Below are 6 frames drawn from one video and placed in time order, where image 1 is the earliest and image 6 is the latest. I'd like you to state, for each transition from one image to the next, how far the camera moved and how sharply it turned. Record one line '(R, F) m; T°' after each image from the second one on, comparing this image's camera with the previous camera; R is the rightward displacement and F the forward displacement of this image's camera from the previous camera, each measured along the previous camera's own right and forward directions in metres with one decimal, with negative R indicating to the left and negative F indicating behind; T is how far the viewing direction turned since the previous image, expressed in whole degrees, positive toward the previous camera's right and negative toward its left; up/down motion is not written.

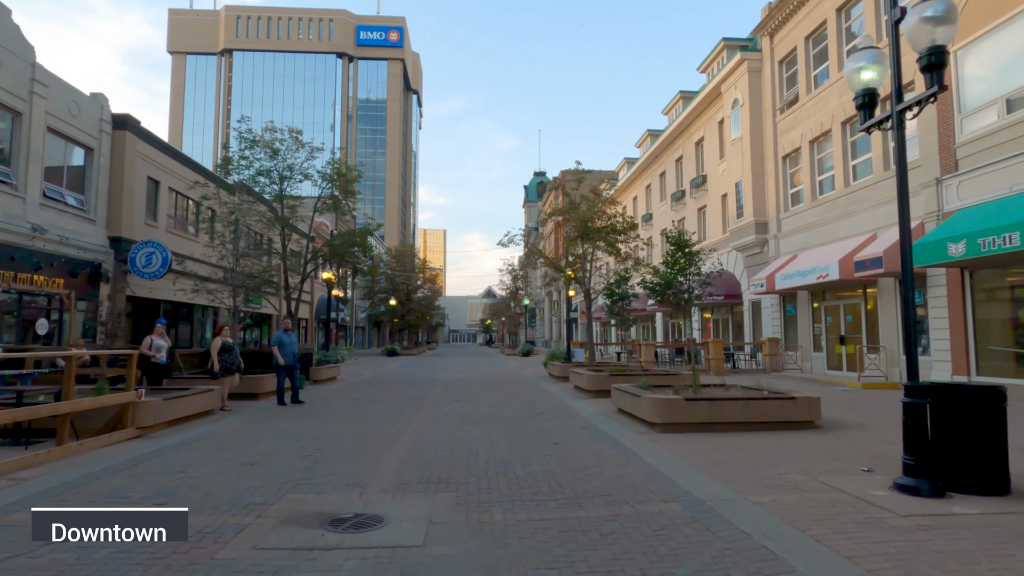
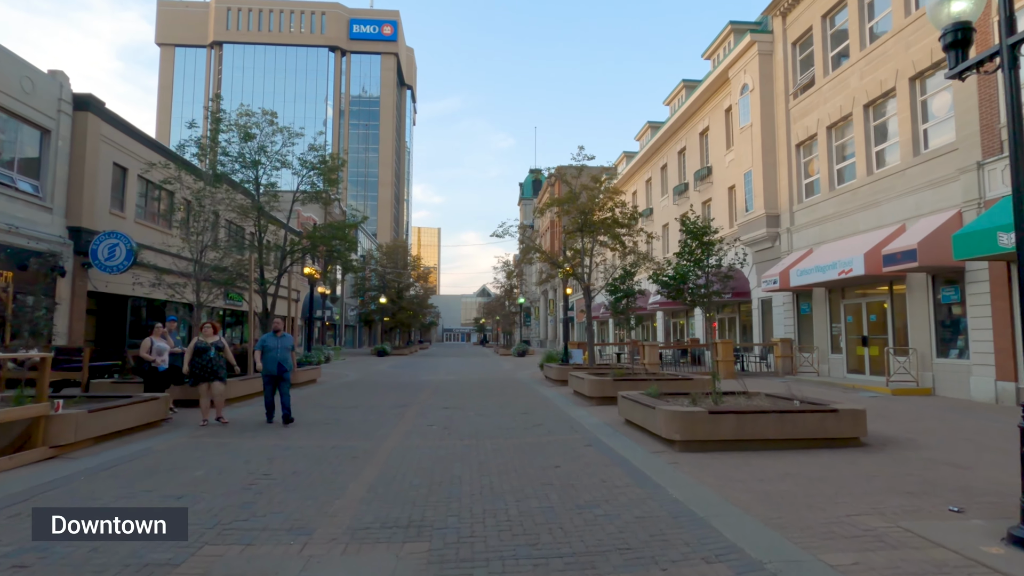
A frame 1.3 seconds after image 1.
(0.0, +1.6) m; 0°
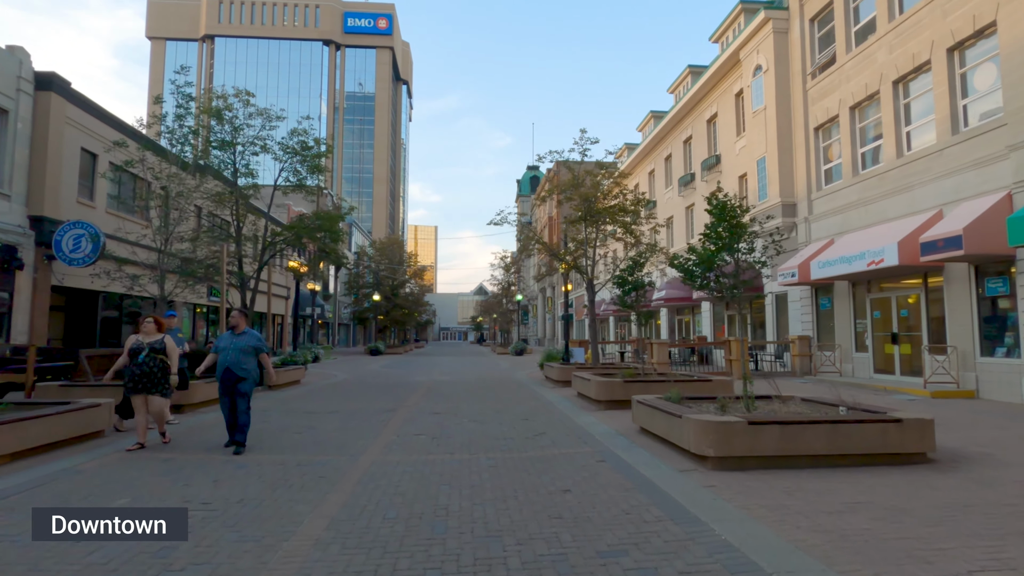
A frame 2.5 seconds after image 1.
(0.0, +1.4) m; 0°
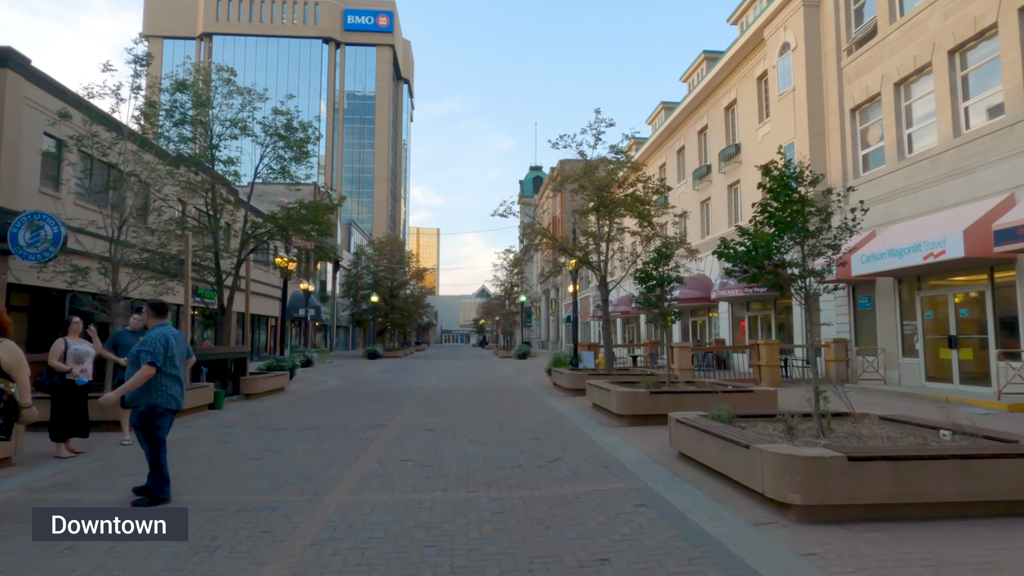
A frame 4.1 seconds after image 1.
(-0.1, +1.8) m; 0°
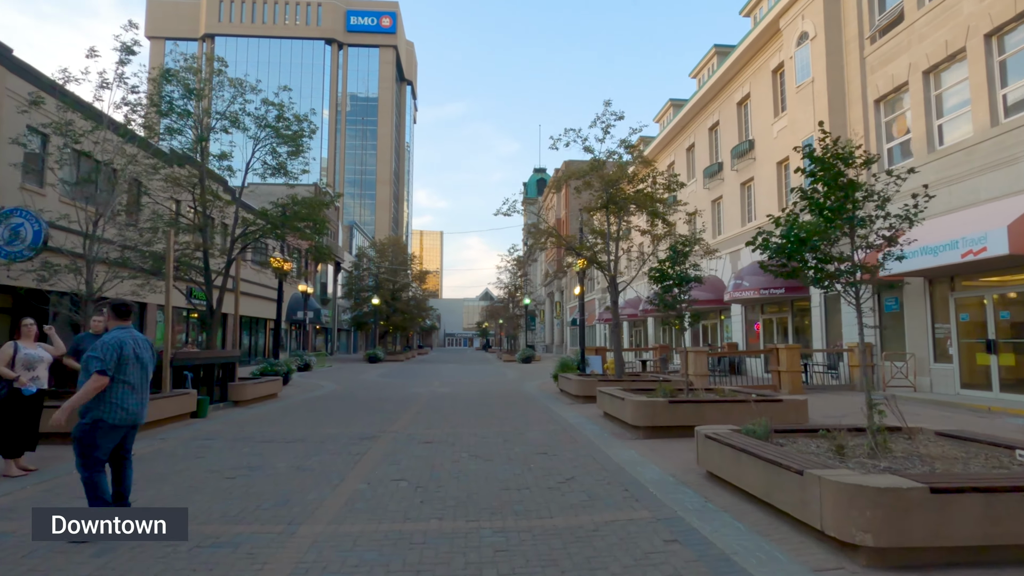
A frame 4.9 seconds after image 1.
(0.0, +0.9) m; 0°
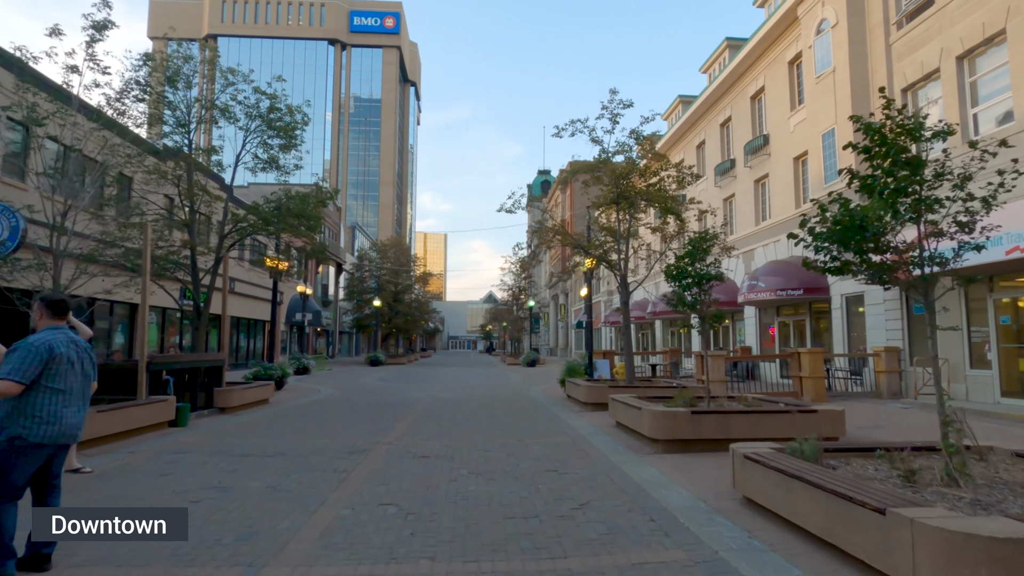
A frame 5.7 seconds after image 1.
(0.0, +0.9) m; 0°
